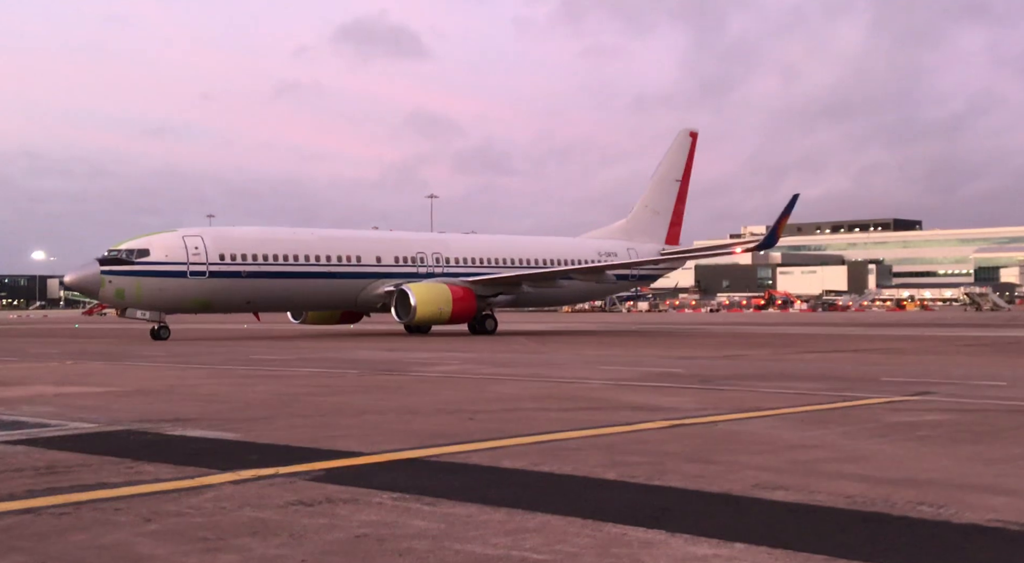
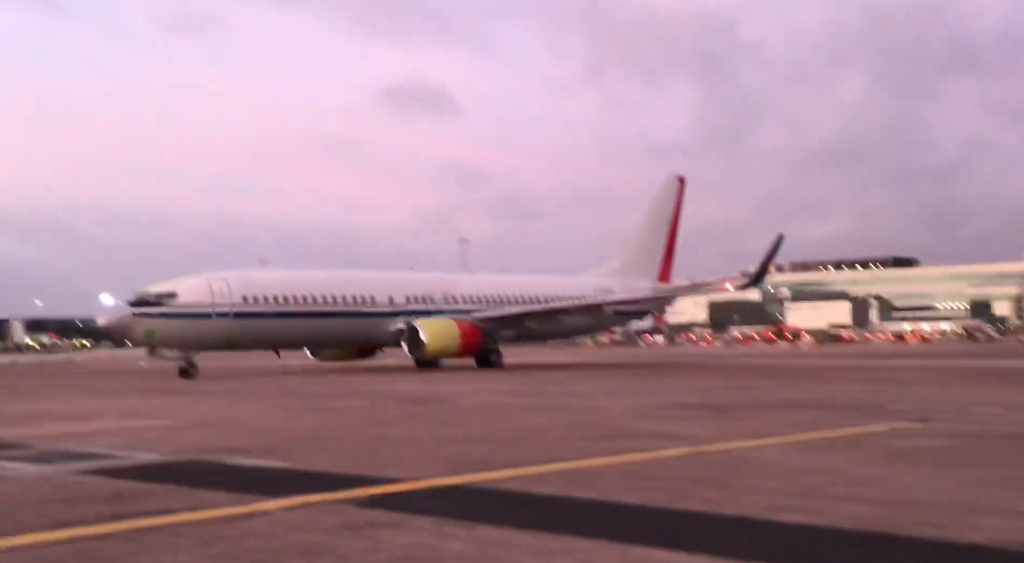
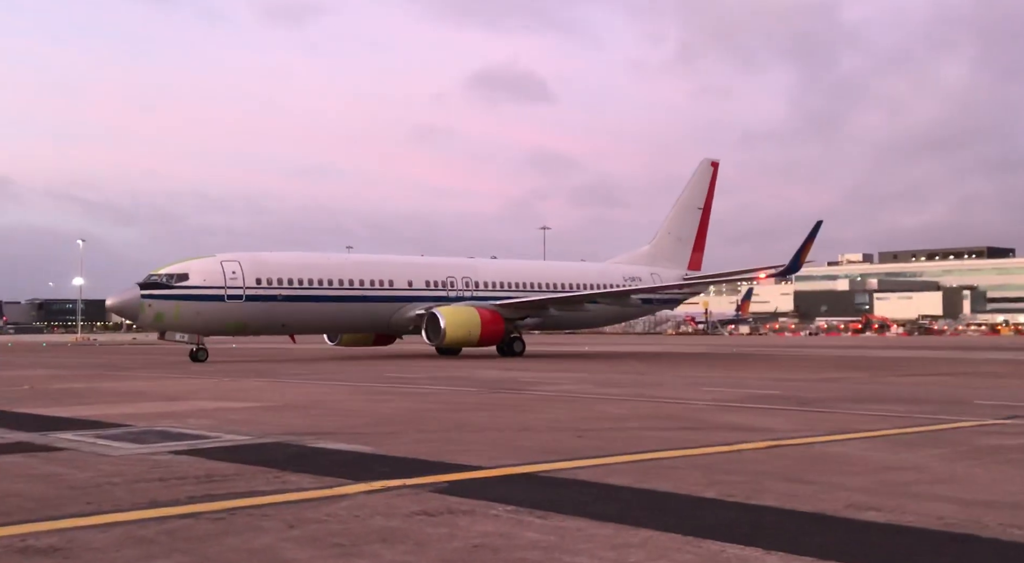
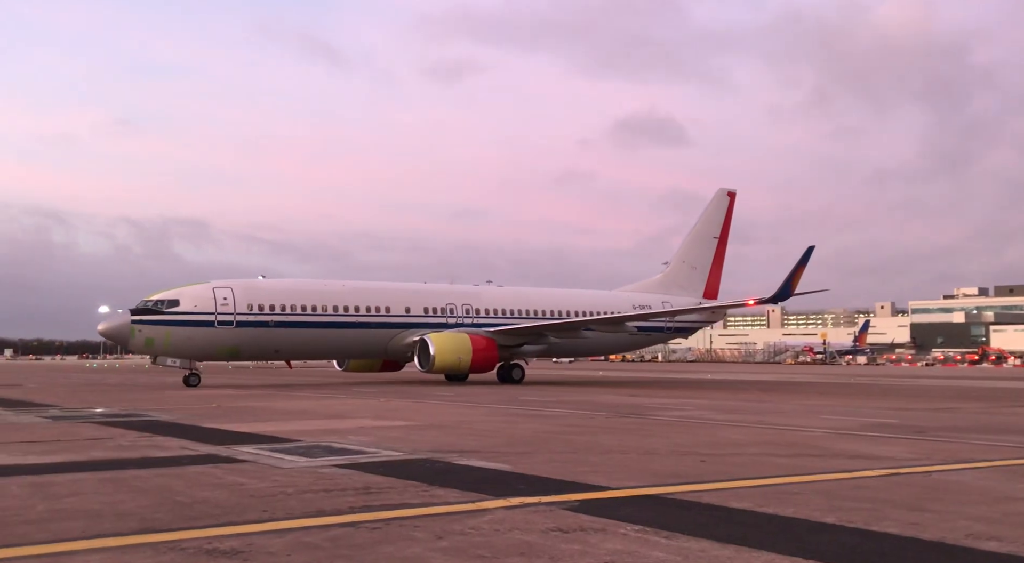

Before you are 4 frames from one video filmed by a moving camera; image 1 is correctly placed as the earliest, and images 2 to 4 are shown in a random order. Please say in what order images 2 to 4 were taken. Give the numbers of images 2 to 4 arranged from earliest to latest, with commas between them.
2, 3, 4
